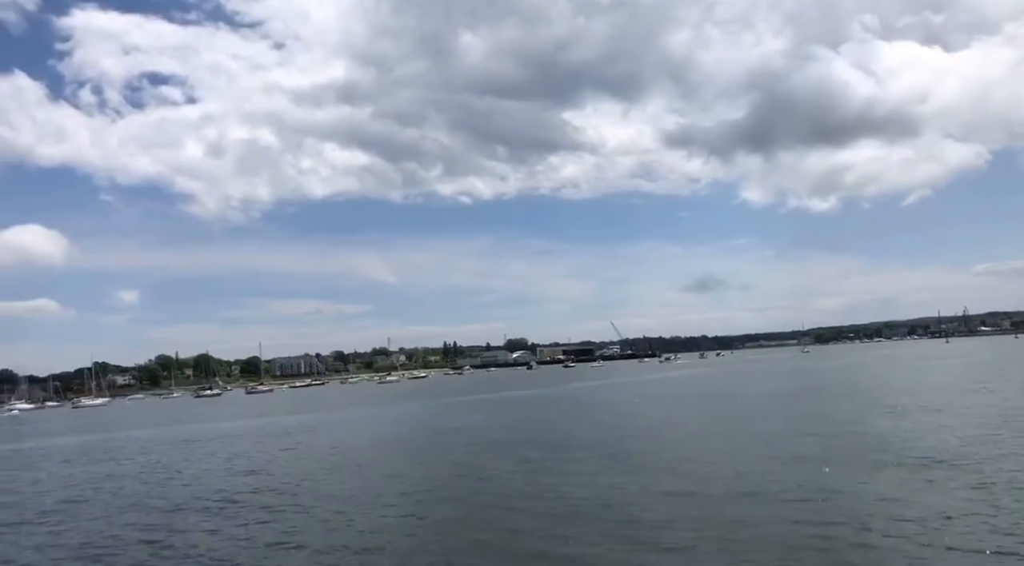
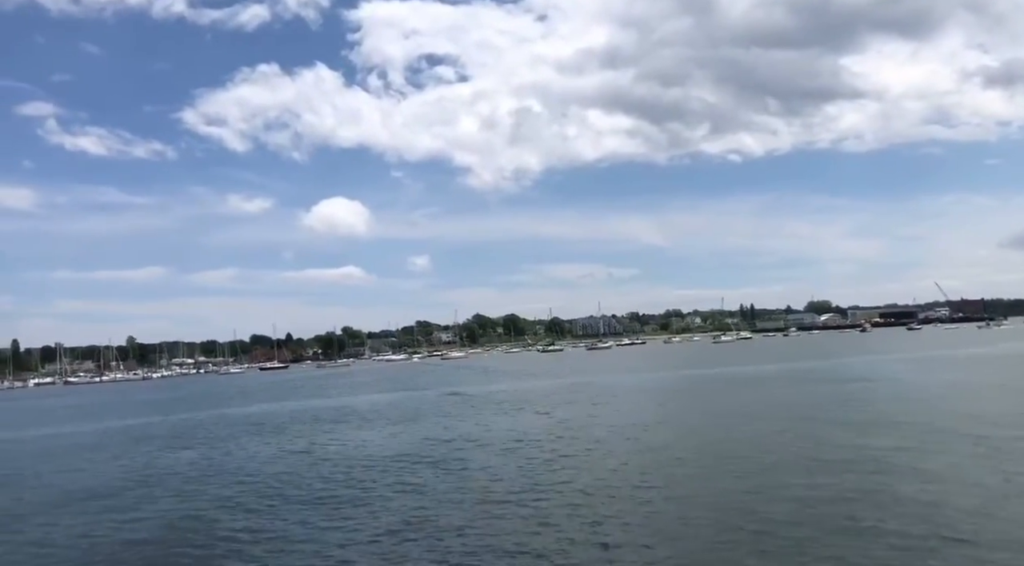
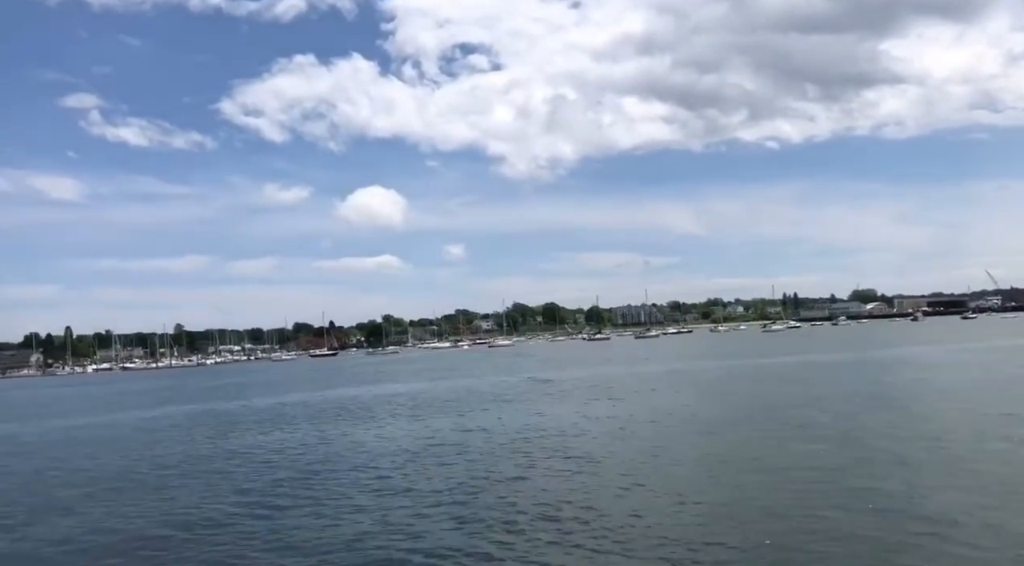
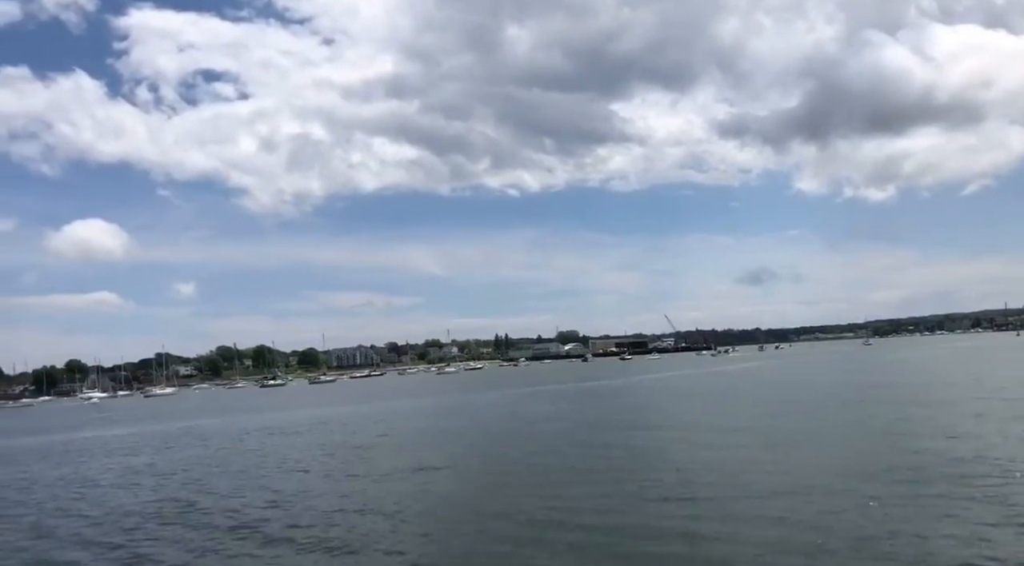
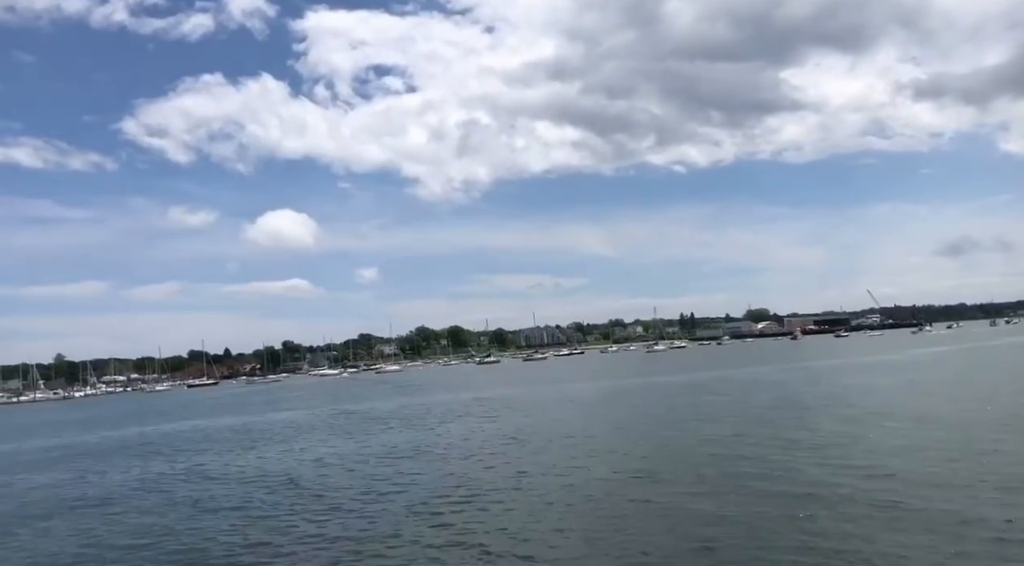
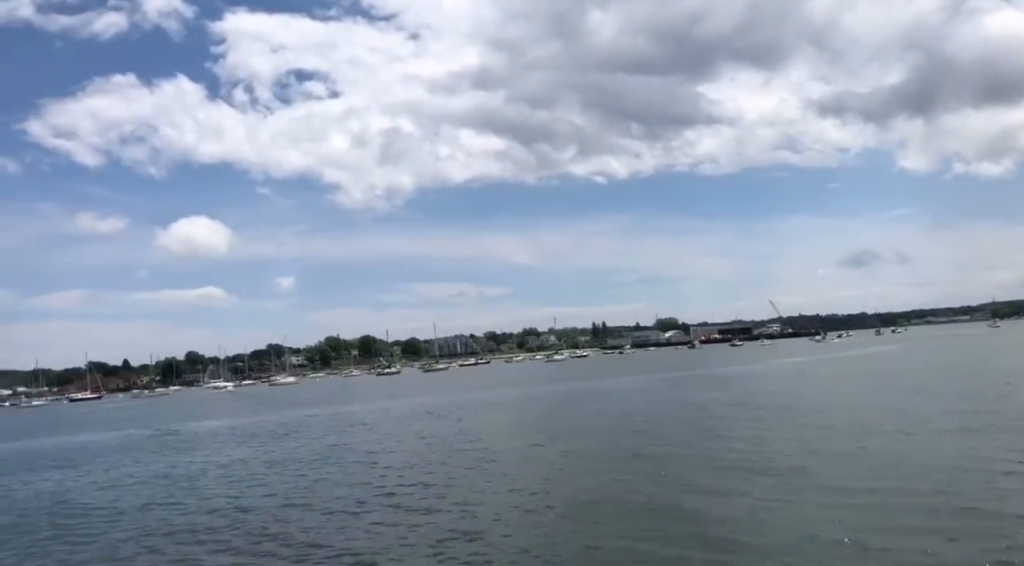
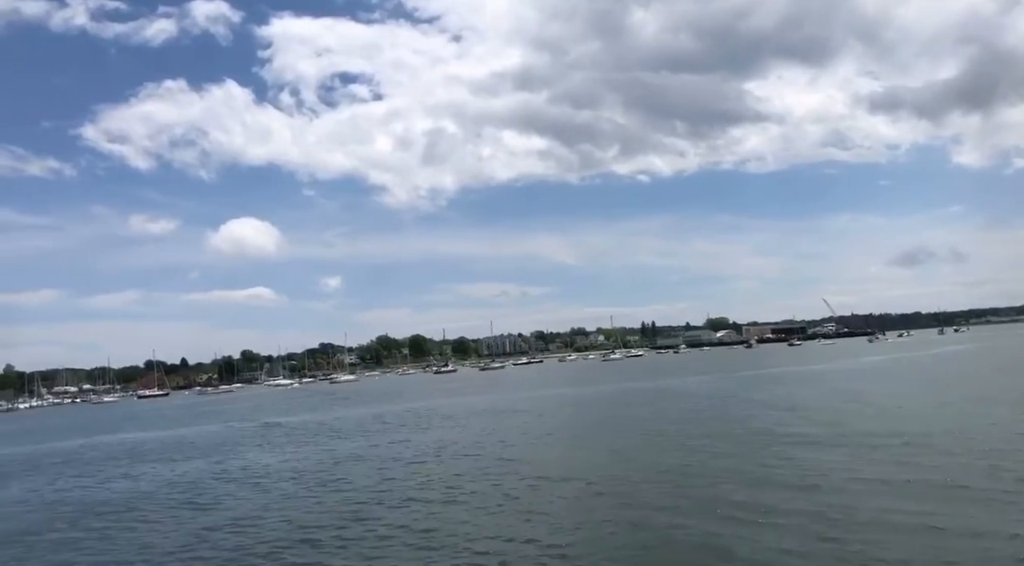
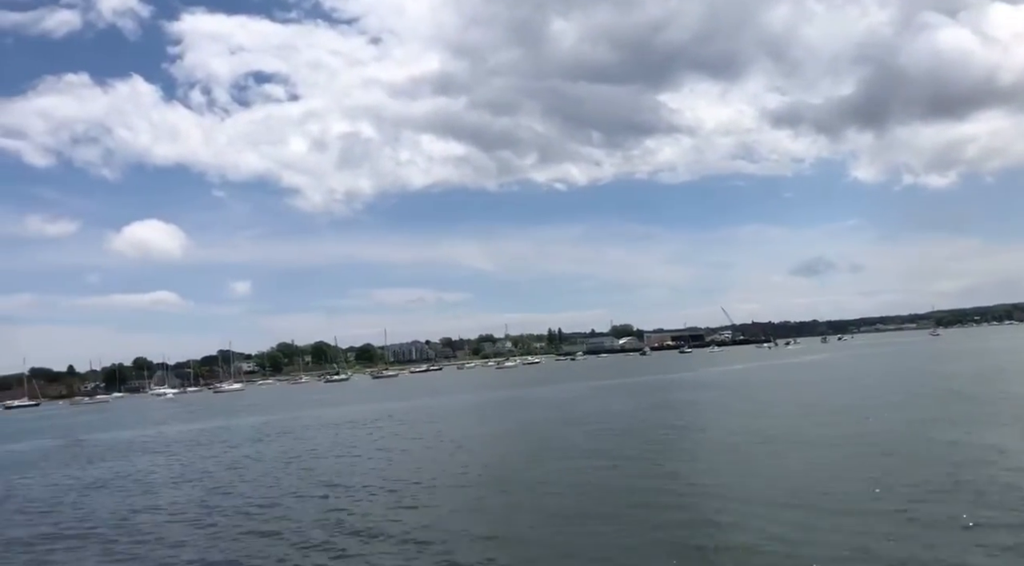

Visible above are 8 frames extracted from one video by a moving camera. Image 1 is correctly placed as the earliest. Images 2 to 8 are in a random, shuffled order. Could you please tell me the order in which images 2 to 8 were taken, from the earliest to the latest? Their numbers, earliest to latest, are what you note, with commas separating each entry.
4, 8, 6, 7, 5, 2, 3
